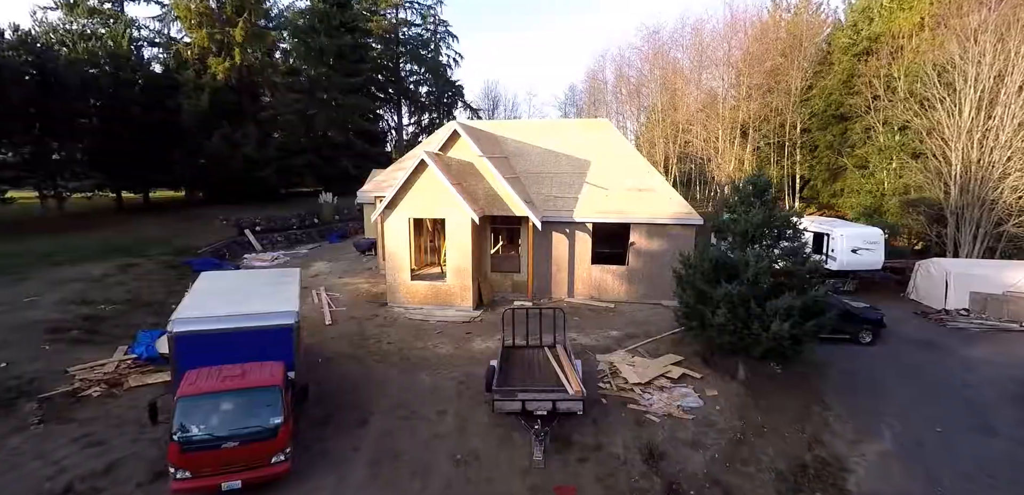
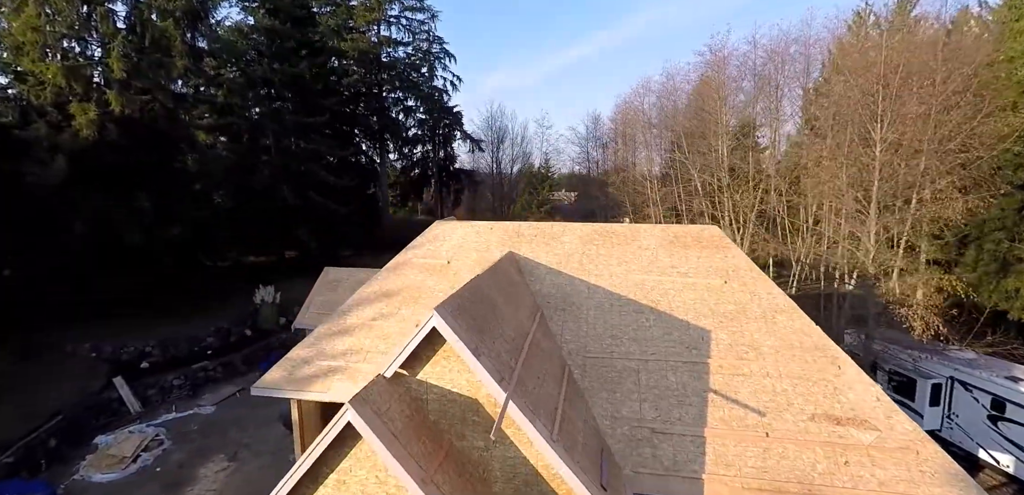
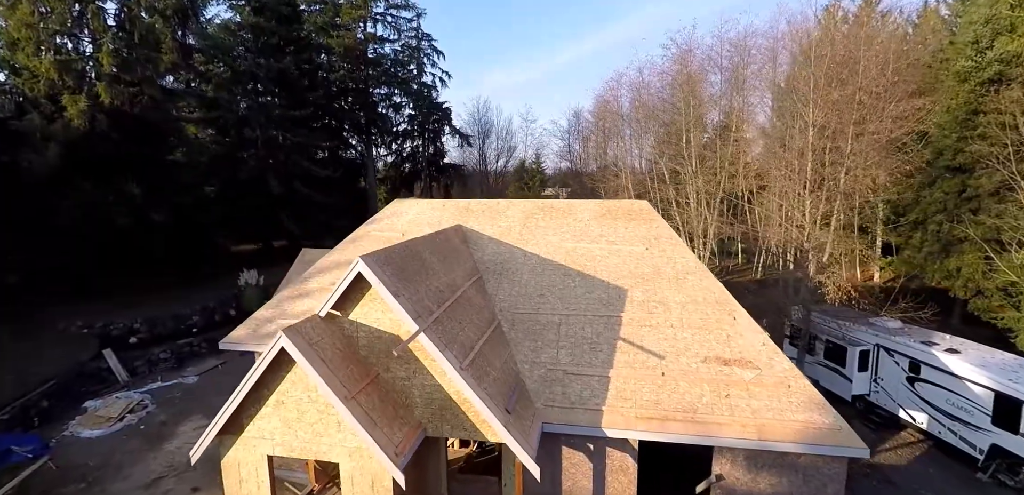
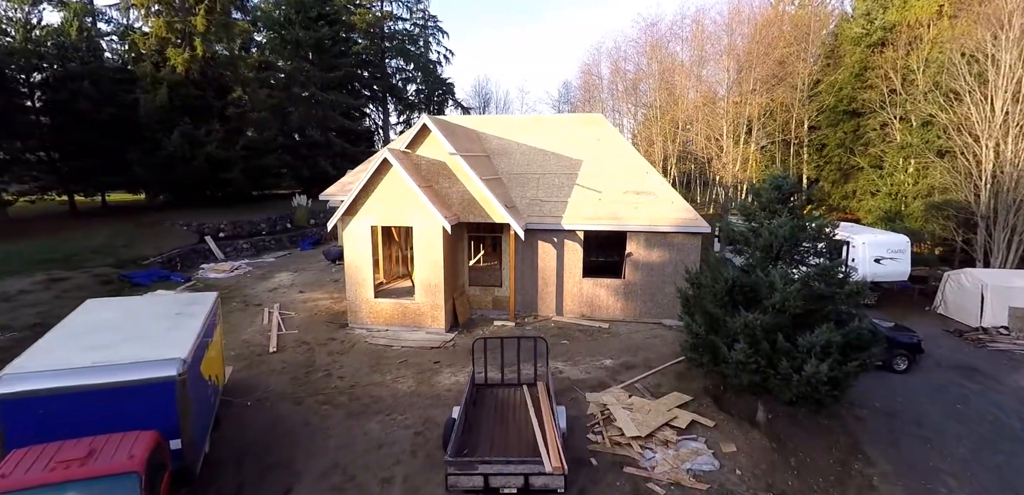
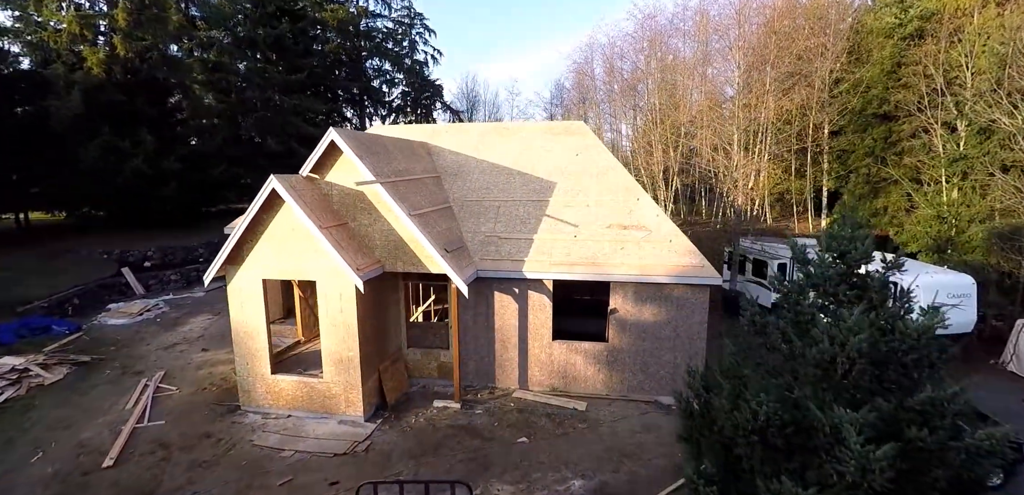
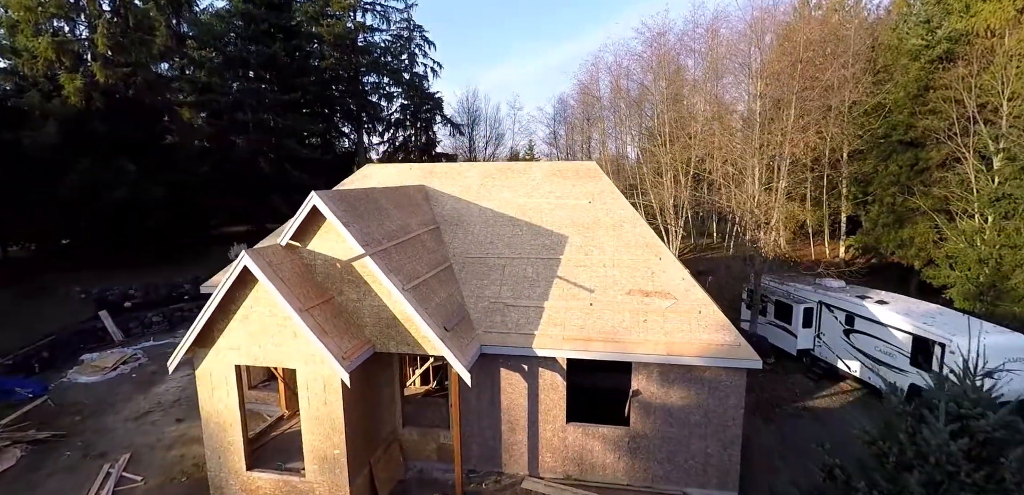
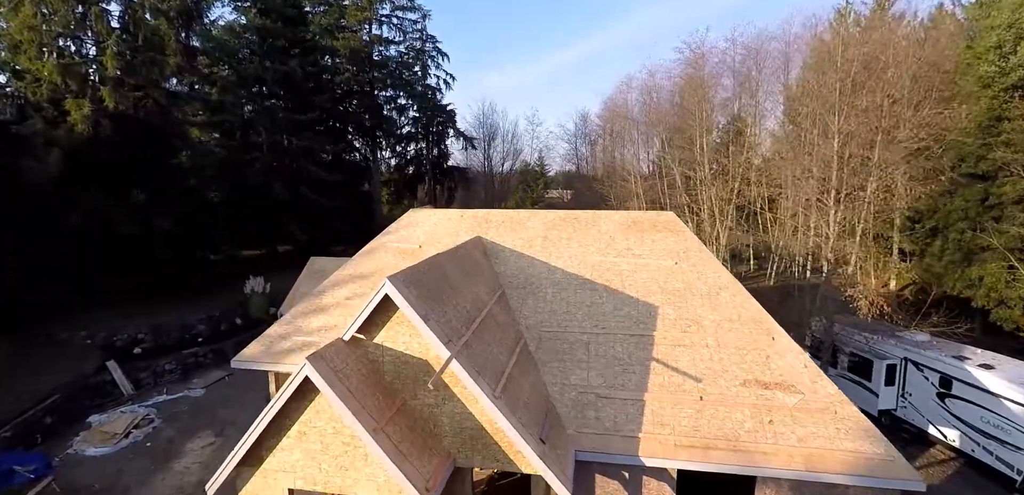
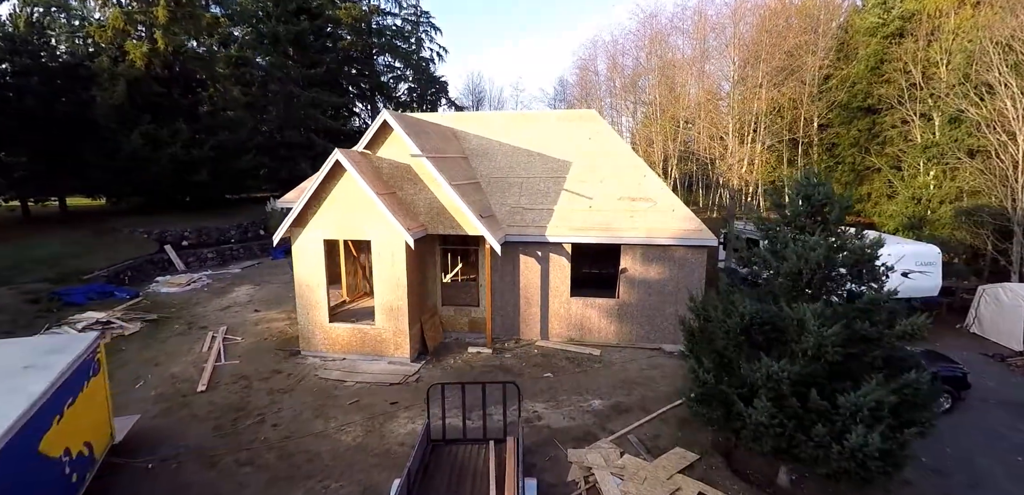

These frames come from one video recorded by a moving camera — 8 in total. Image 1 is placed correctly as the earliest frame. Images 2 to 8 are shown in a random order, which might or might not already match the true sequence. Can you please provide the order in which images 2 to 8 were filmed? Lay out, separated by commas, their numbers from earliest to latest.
4, 8, 5, 6, 3, 7, 2
